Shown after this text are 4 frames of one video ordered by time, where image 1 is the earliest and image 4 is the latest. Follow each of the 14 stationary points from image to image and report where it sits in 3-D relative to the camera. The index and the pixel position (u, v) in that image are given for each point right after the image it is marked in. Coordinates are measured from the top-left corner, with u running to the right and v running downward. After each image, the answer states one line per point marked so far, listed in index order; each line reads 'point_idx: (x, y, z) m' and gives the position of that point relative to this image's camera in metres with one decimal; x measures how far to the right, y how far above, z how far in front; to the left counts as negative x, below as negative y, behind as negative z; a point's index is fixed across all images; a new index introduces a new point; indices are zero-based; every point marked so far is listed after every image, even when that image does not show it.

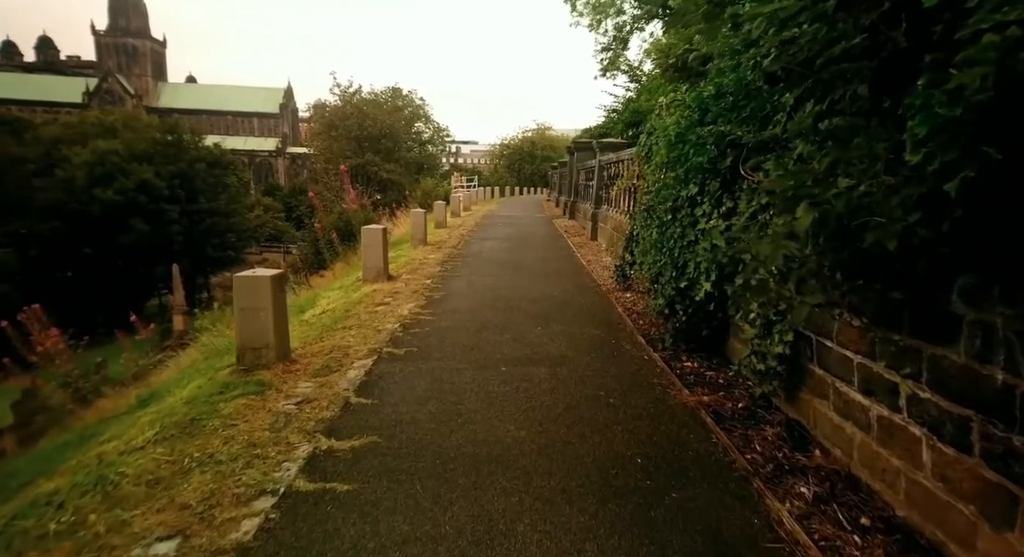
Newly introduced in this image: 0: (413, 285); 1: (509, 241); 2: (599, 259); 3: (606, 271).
0: (-1.4, -0.1, +7.8) m
1: (0.0, +0.9, +12.7) m
2: (+1.6, +0.3, +9.8) m
3: (+1.5, +0.1, +8.6) m
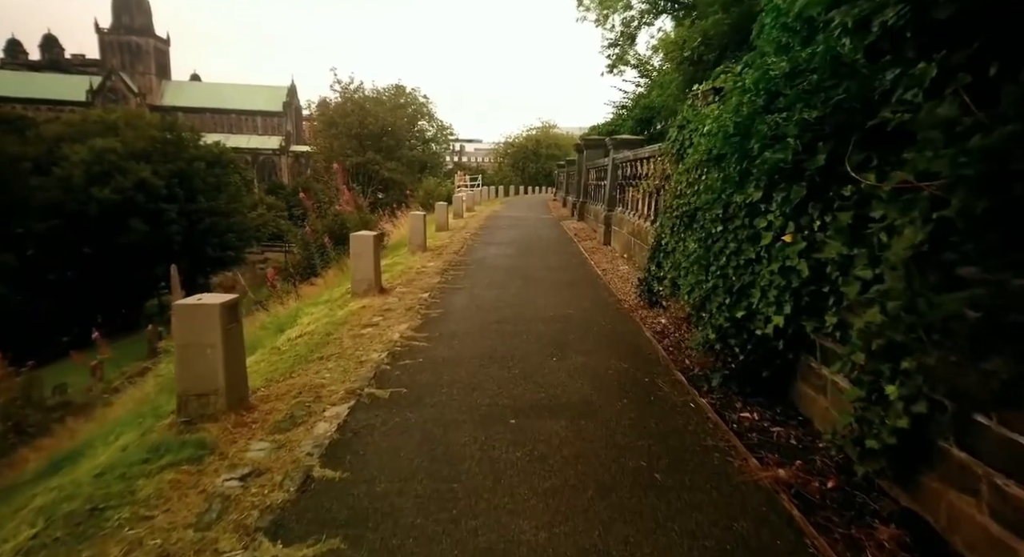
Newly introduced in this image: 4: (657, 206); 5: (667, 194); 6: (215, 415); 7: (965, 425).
0: (-1.3, -0.3, +6.9) m
1: (+0.1, +0.7, +11.7) m
2: (+1.7, +0.2, +8.8) m
3: (+1.6, -0.1, +7.6) m
4: (+2.0, +1.0, +7.5) m
5: (+1.8, +1.0, +6.4) m
6: (-2.0, -0.9, +3.6) m
7: (+1.9, -0.6, +2.3) m
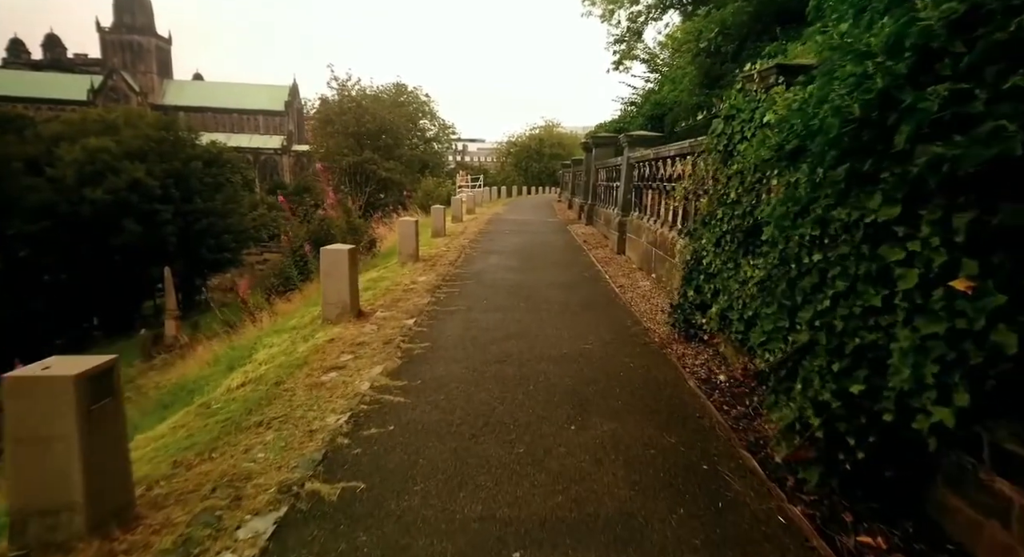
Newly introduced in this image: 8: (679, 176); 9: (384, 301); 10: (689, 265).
0: (-1.3, -0.5, +5.7) m
1: (+0.2, +0.5, +10.5) m
2: (+1.7, -0.1, +7.6) m
3: (+1.6, -0.3, +6.4) m
4: (+2.0, +0.7, +6.2) m
5: (+1.9, +0.7, +5.1) m
6: (-2.0, -1.2, +2.4) m
7: (+1.9, -0.9, +1.0) m
8: (+2.2, +1.3, +7.1) m
9: (-1.6, -0.3, +6.8) m
10: (+1.7, +0.1, +5.3) m
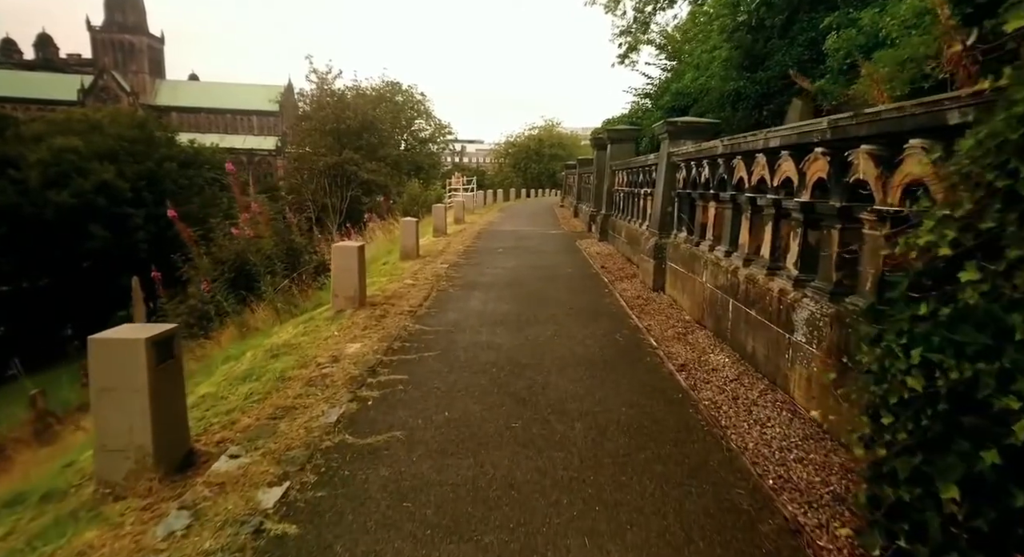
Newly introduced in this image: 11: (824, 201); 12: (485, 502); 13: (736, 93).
0: (-1.4, -1.2, +2.6) m
1: (0.0, -0.2, +7.4) m
2: (+1.6, -0.7, +4.5) m
3: (+1.5, -1.0, +3.3) m
4: (+1.9, +0.1, +3.1) m
5: (+1.8, +0.1, +2.0) m
6: (-2.1, -1.8, -0.7) m
7: (+1.8, -1.5, -2.1) m
8: (+2.1, +0.7, +4.0) m
9: (-1.7, -0.9, +3.7) m
10: (+1.6, -0.5, +2.2) m
11: (+2.0, +0.5, +3.6) m
12: (-0.1, -1.1, +2.7) m
13: (+5.8, +4.8, +14.0) m
